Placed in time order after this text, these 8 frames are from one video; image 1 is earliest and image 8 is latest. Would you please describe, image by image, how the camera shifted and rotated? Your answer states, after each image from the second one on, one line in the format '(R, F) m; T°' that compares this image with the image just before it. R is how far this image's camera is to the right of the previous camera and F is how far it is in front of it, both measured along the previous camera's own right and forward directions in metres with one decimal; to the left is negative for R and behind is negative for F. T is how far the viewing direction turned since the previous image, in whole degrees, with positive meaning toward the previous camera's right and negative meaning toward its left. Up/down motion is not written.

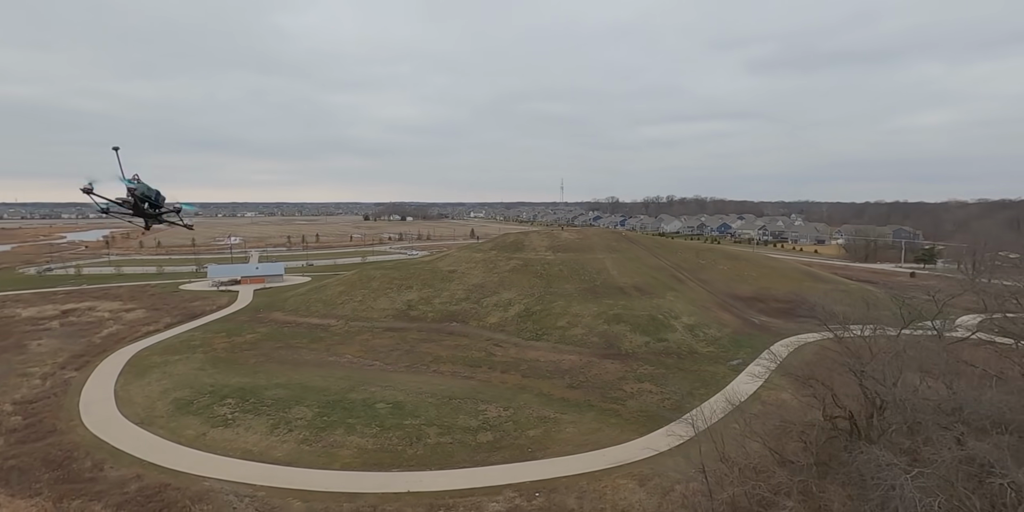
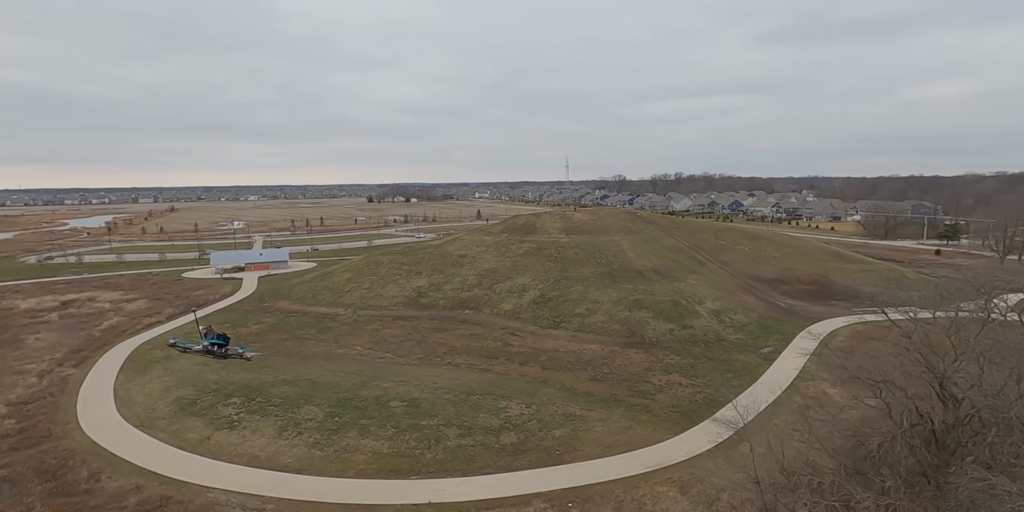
(-0.5, +1.5) m; -1°
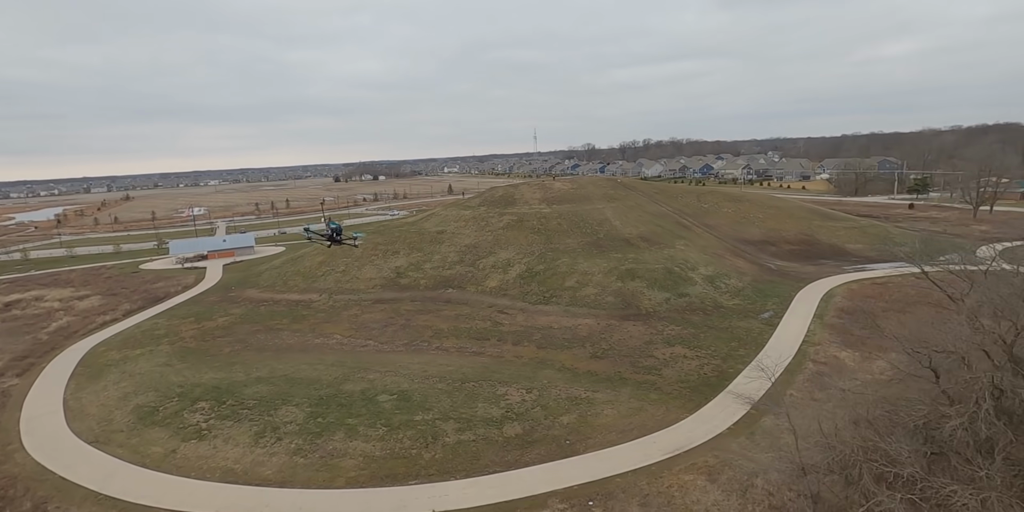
(-0.6, +1.8) m; +3°
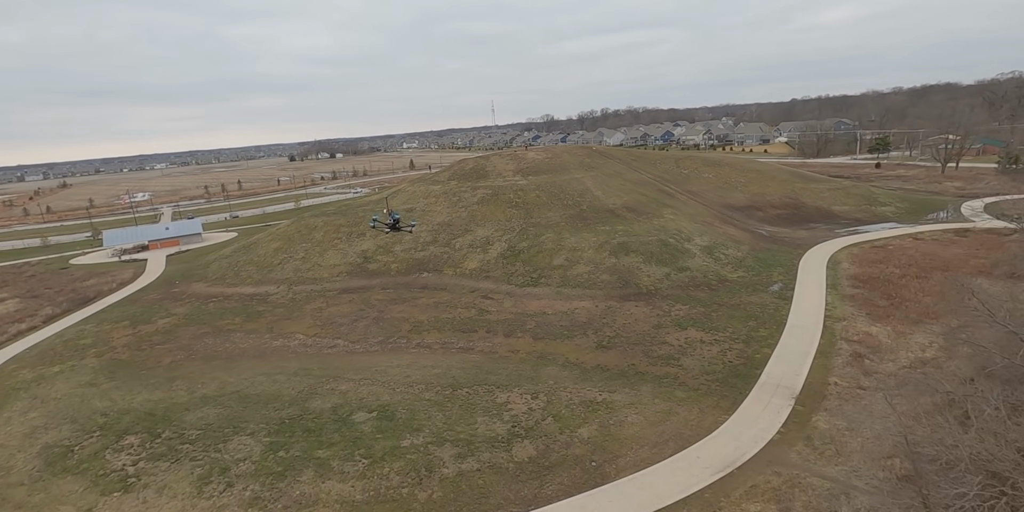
(-0.8, +3.1) m; +4°
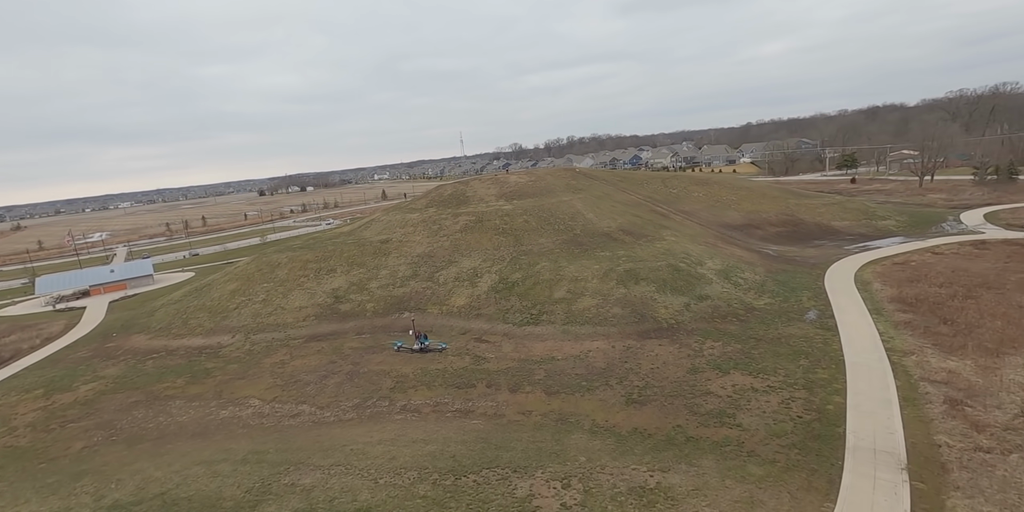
(-0.8, +3.5) m; +3°
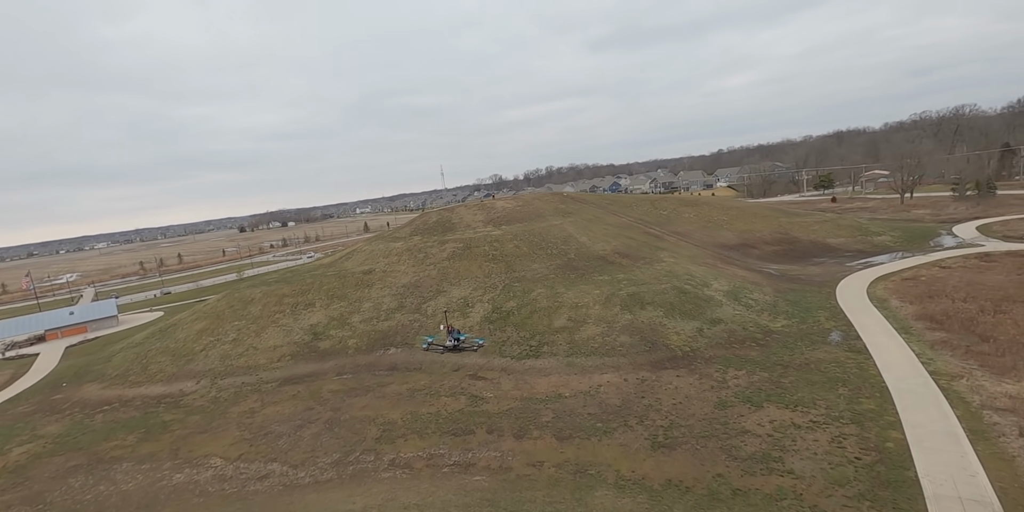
(-0.5, +1.9) m; +2°
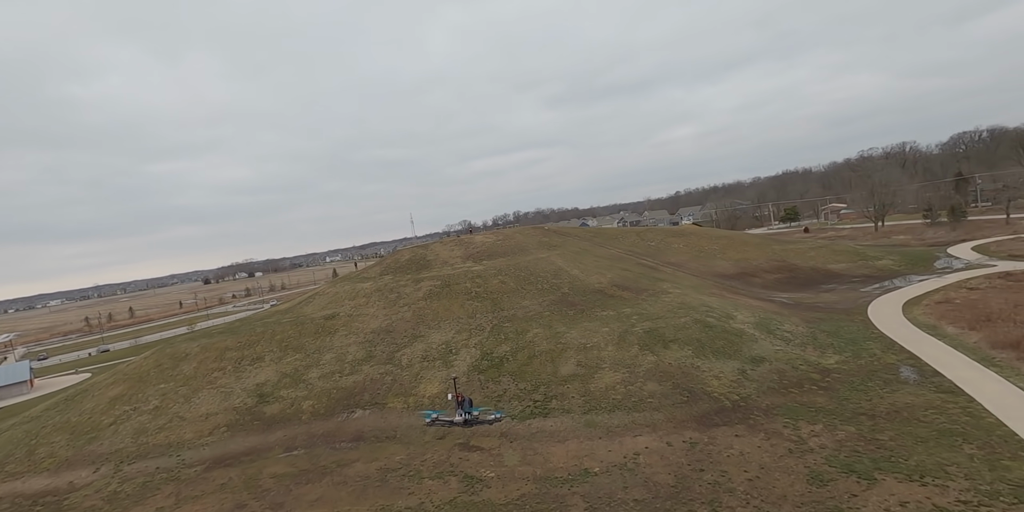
(-0.8, +4.1) m; +3°
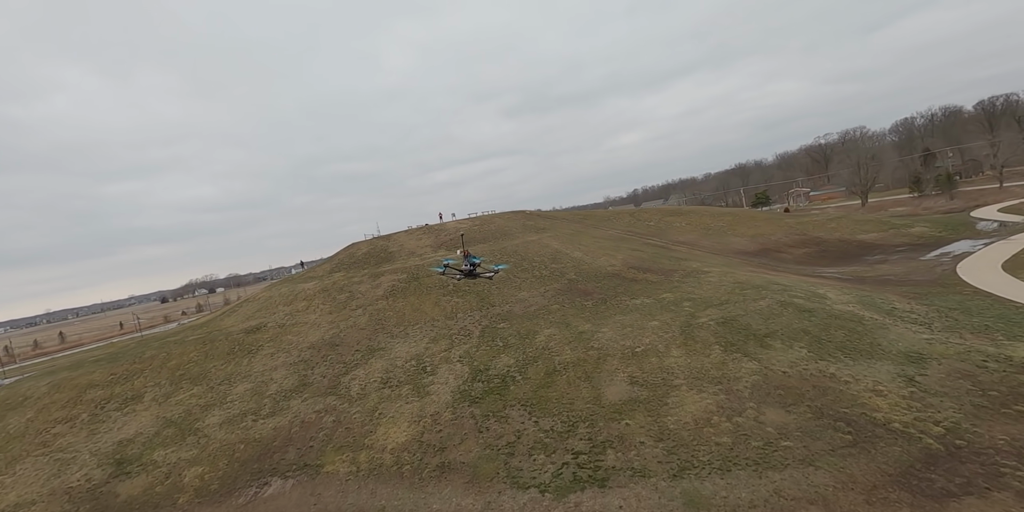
(-0.8, +7.0) m; +3°
